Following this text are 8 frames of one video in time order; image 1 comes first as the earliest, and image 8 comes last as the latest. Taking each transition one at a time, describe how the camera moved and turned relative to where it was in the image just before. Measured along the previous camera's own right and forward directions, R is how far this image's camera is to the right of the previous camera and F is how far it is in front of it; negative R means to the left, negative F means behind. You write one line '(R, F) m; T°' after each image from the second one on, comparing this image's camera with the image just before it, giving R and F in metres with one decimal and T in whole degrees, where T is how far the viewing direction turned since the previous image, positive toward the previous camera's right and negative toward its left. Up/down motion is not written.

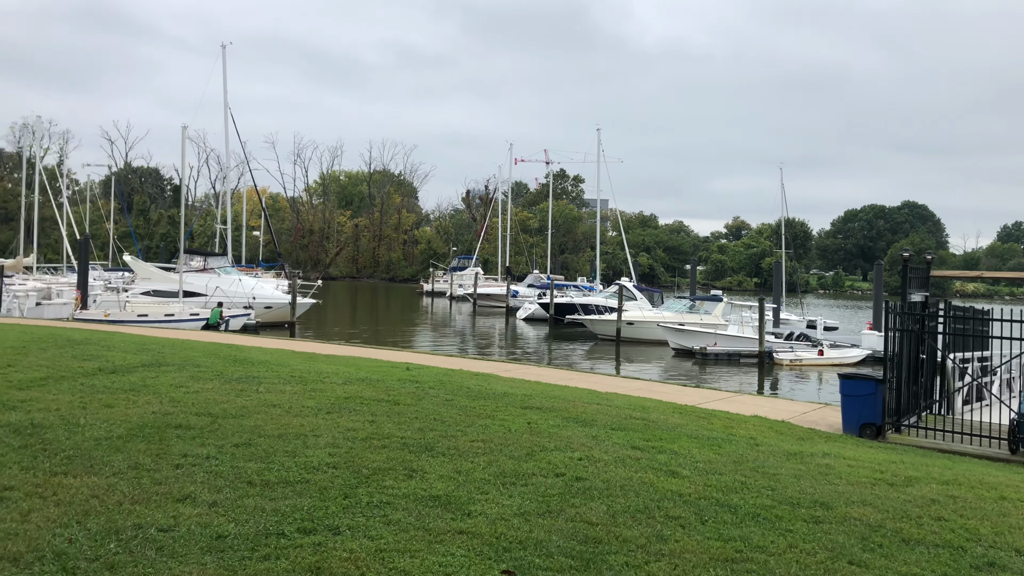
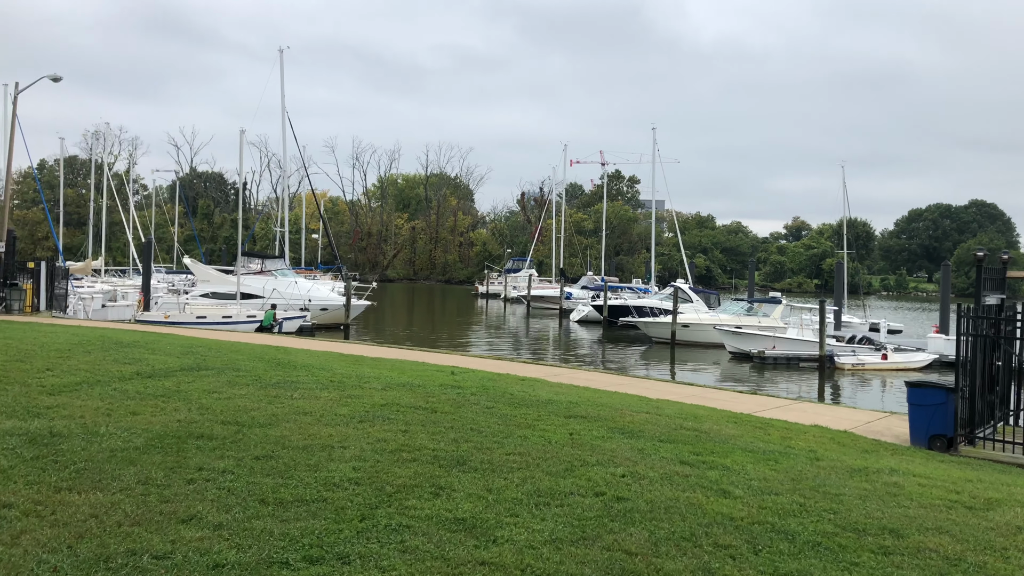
(+0.1, +0.4) m; -4°
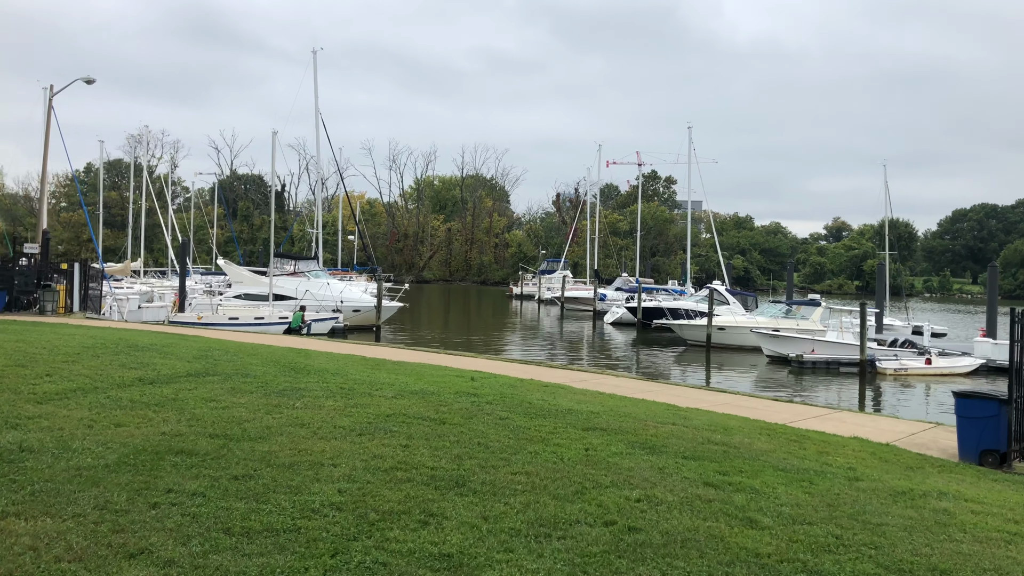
(+0.2, +0.5) m; -3°
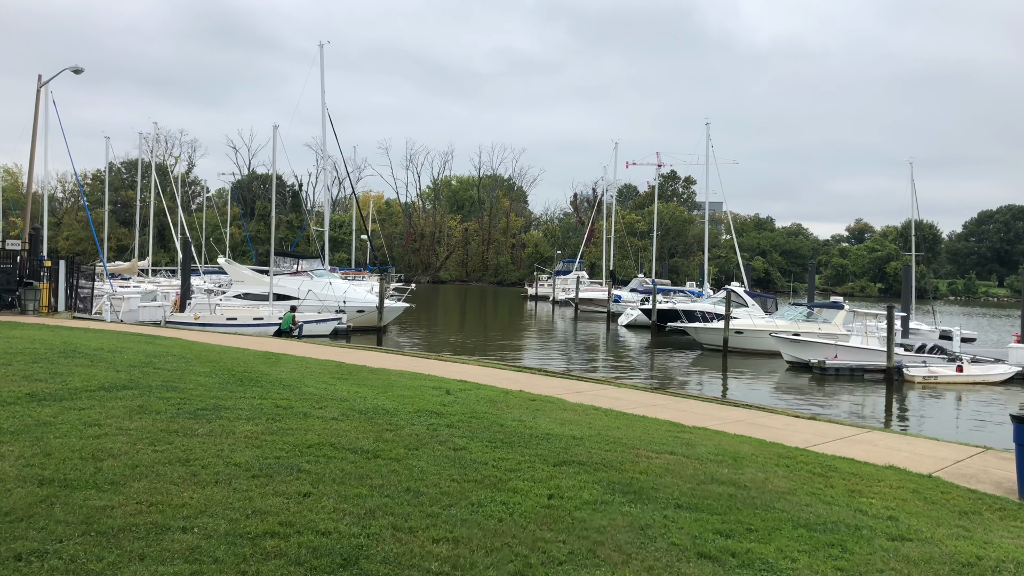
(+0.5, +1.5) m; -2°
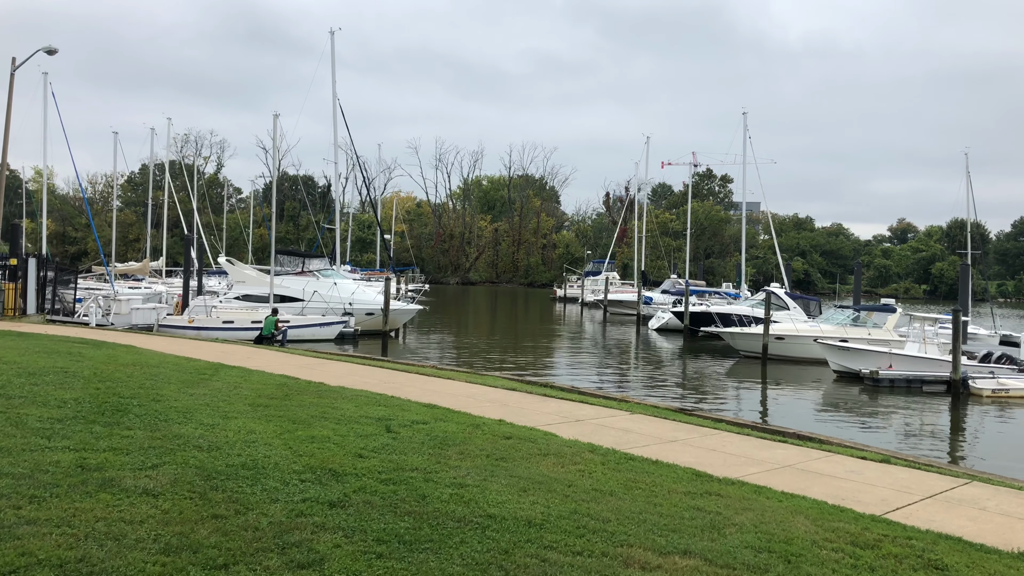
(+0.8, +2.8) m; -3°
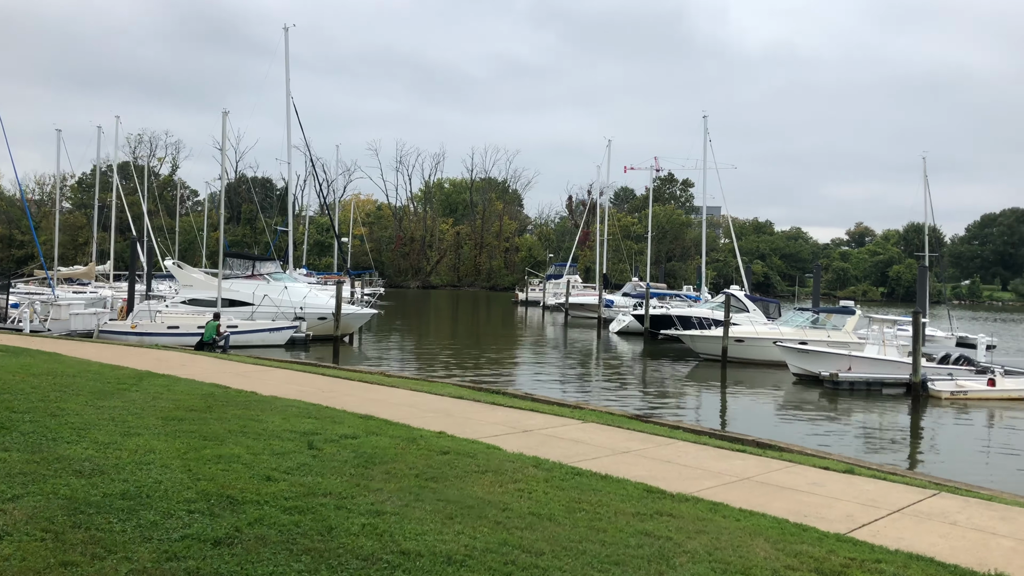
(+0.3, +0.7) m; +3°
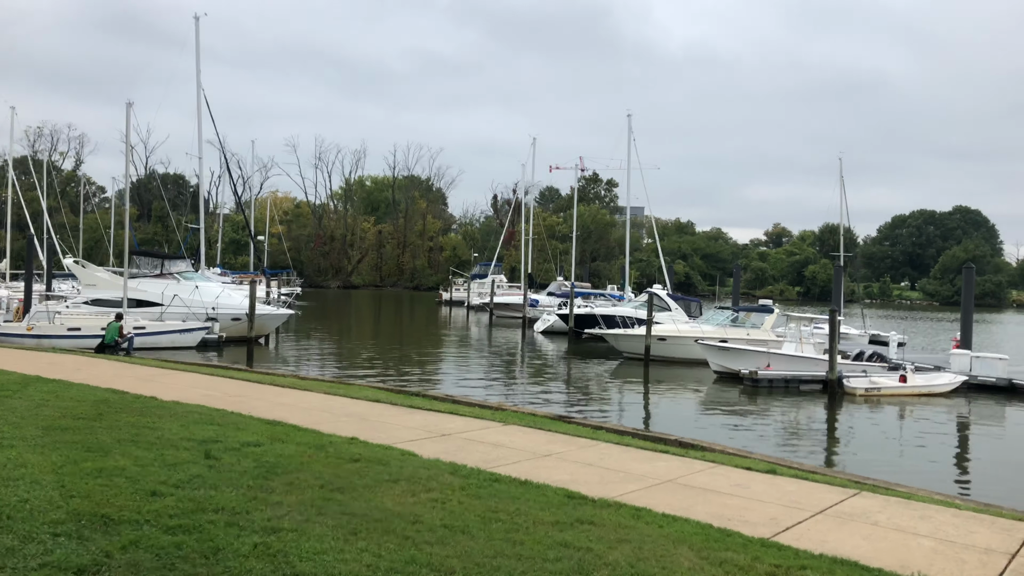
(+0.1, +0.4) m; +6°
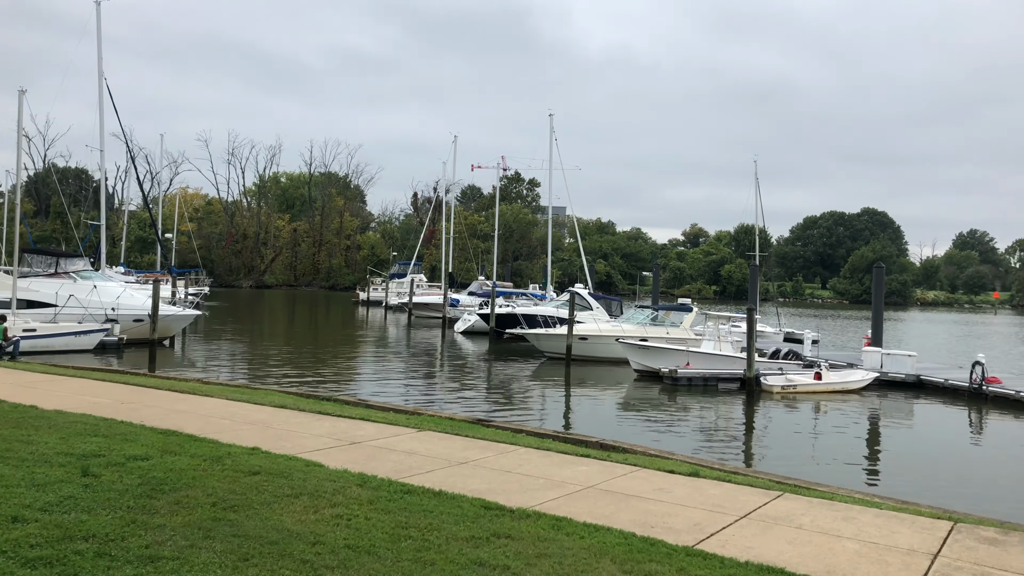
(+0.1, +0.4) m; +6°
